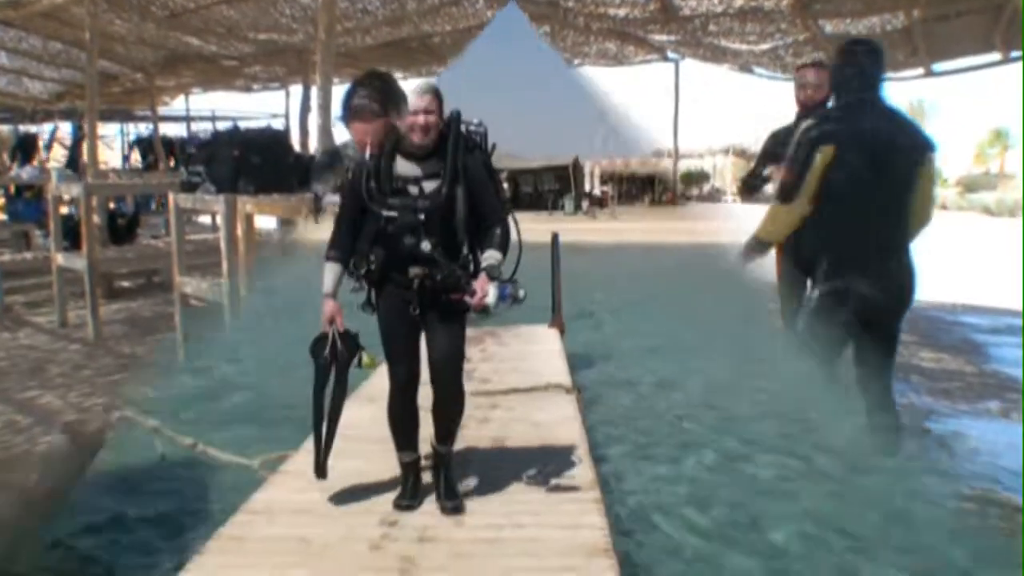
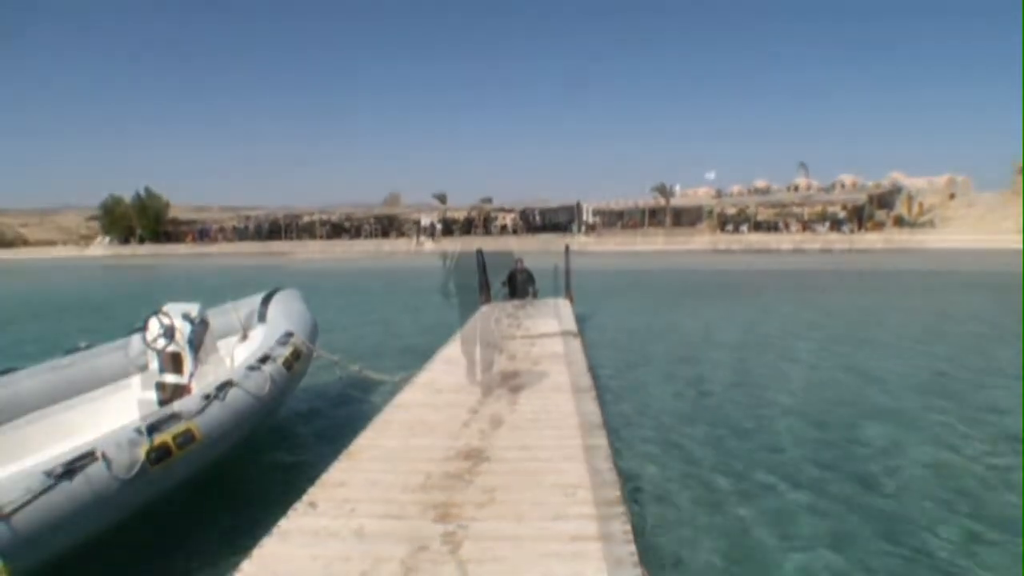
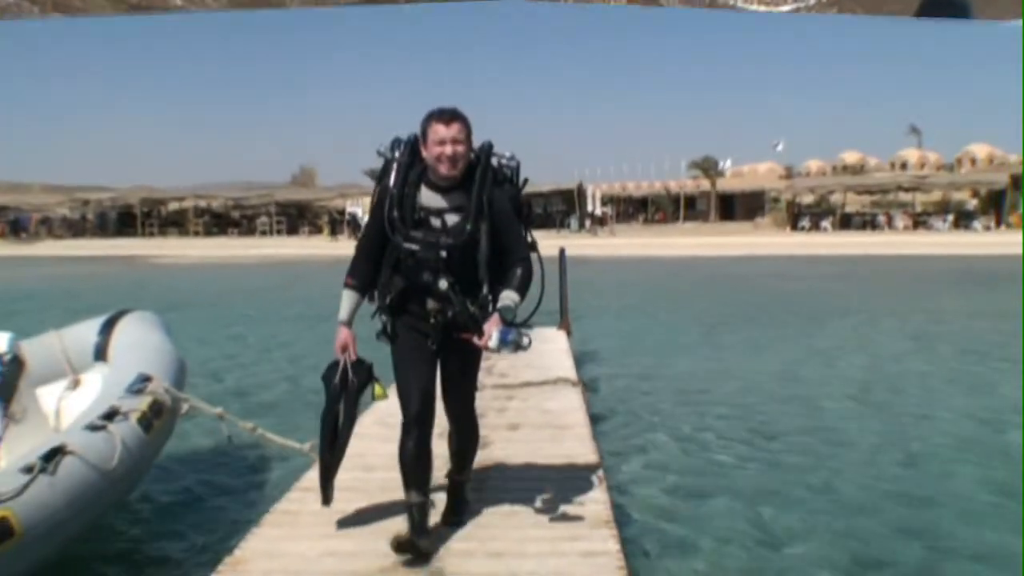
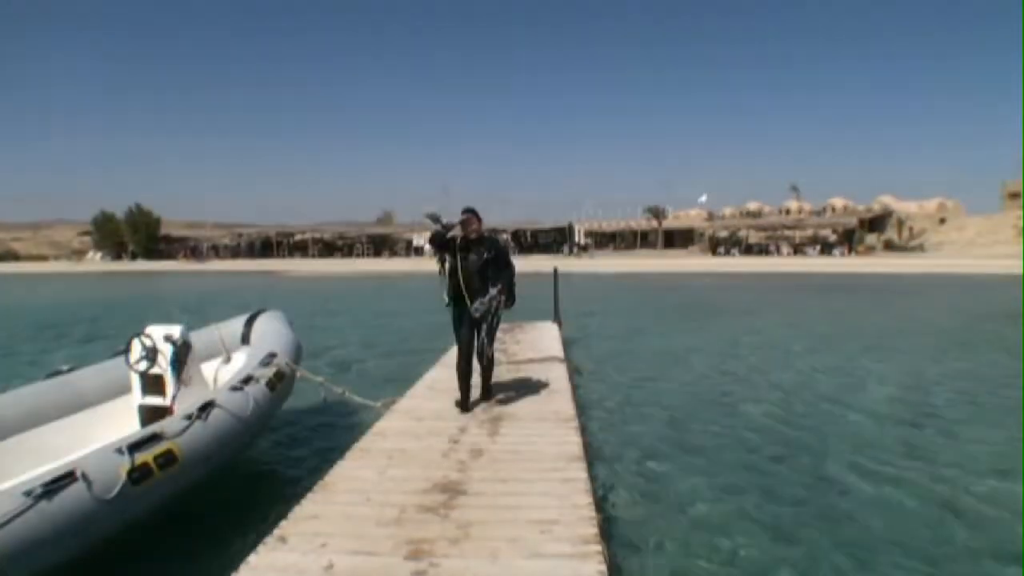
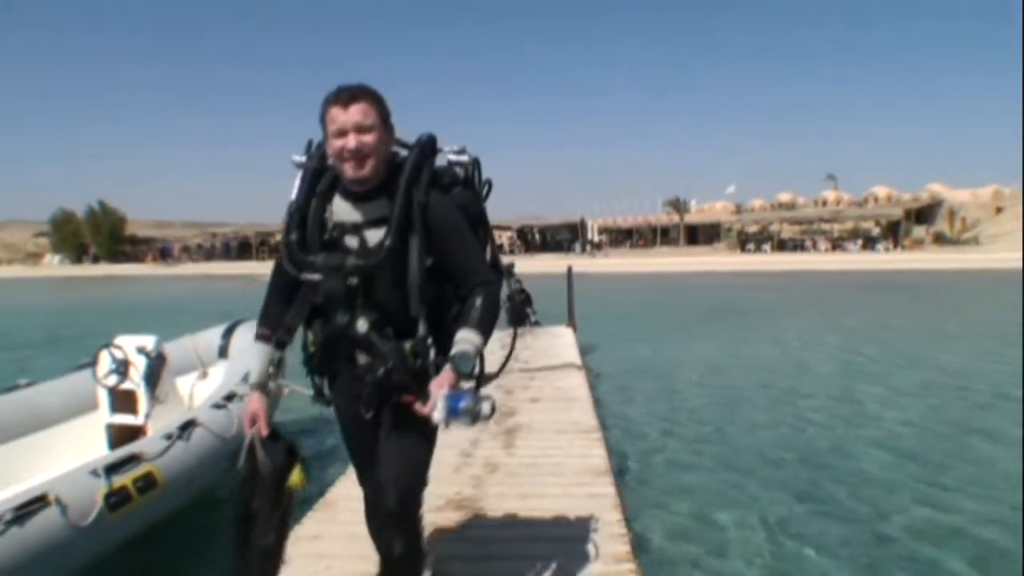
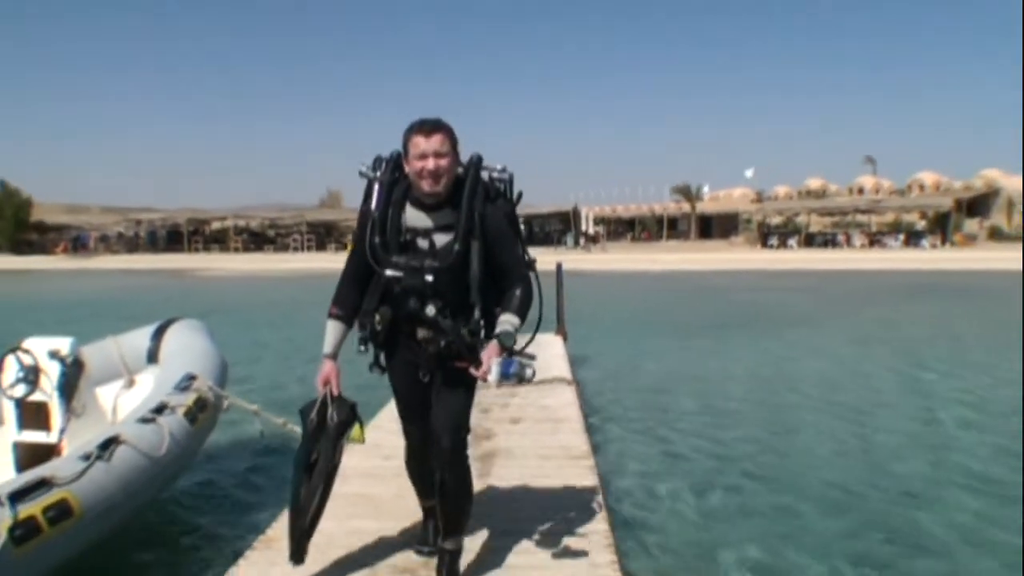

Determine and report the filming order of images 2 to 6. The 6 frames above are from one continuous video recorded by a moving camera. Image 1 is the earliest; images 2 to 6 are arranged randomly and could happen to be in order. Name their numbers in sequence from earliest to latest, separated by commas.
3, 6, 5, 2, 4
